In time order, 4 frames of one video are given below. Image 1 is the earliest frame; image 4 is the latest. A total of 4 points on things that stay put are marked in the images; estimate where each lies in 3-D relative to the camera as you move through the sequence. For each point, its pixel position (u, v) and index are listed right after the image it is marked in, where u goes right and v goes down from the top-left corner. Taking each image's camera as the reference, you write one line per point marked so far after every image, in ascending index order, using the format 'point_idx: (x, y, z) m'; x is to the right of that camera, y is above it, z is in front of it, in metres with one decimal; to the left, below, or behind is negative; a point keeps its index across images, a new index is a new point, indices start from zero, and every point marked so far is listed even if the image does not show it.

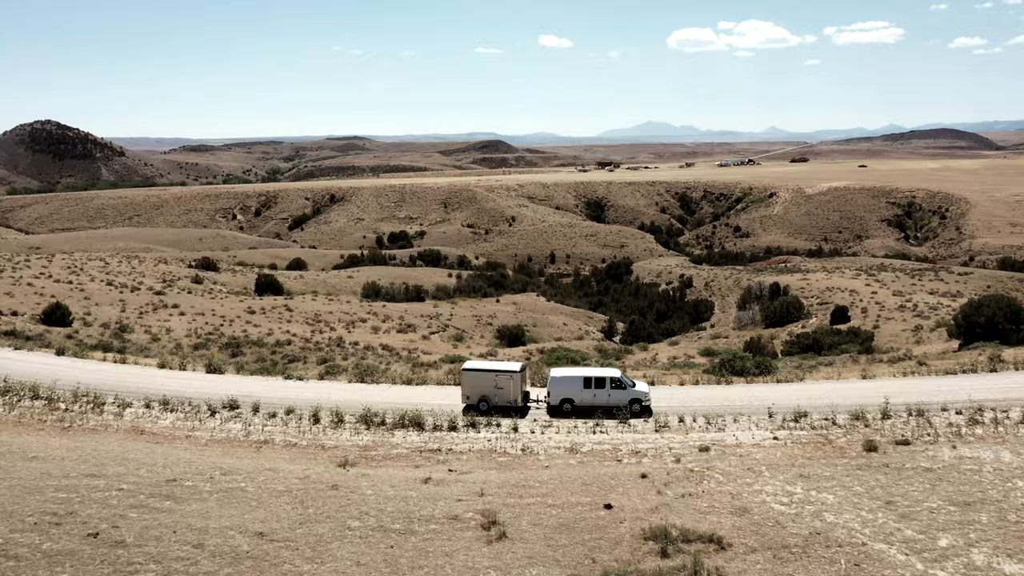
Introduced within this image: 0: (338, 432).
0: (-3.5, -2.8, +16.0) m
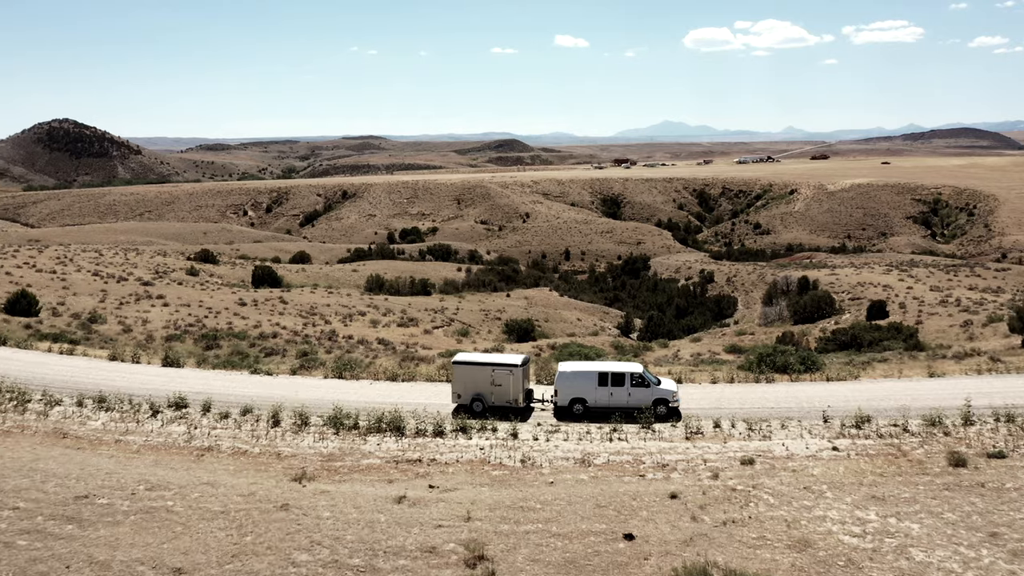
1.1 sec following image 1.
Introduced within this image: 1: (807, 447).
0: (-3.5, -2.4, +13.2) m
1: (+4.6, -2.5, +12.7) m
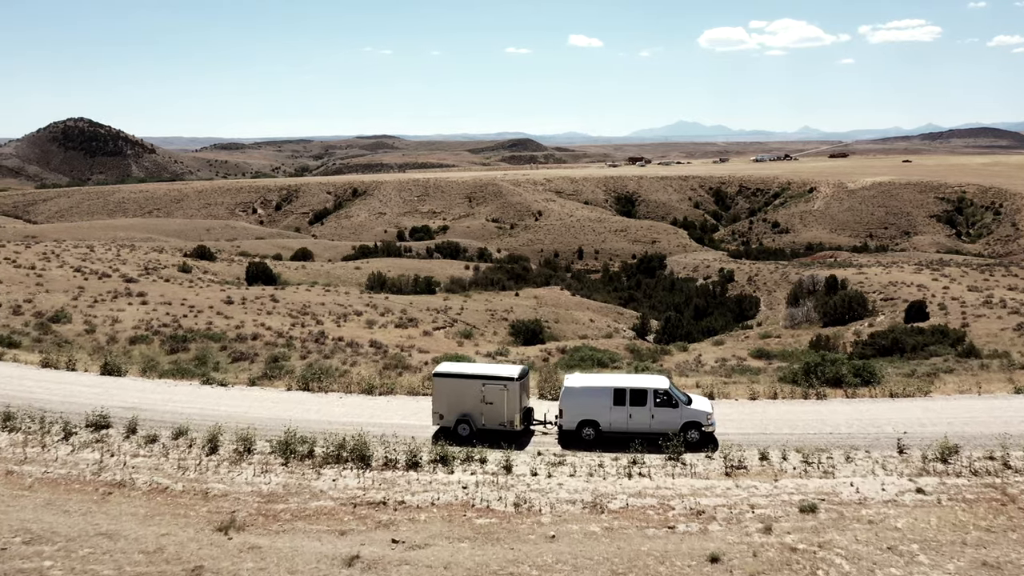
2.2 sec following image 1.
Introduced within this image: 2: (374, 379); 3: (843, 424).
0: (-3.6, -2.3, +10.5) m
1: (+4.5, -2.4, +9.9) m
2: (-2.6, -1.7, +15.4) m
3: (+4.9, -2.0, +12.0) m
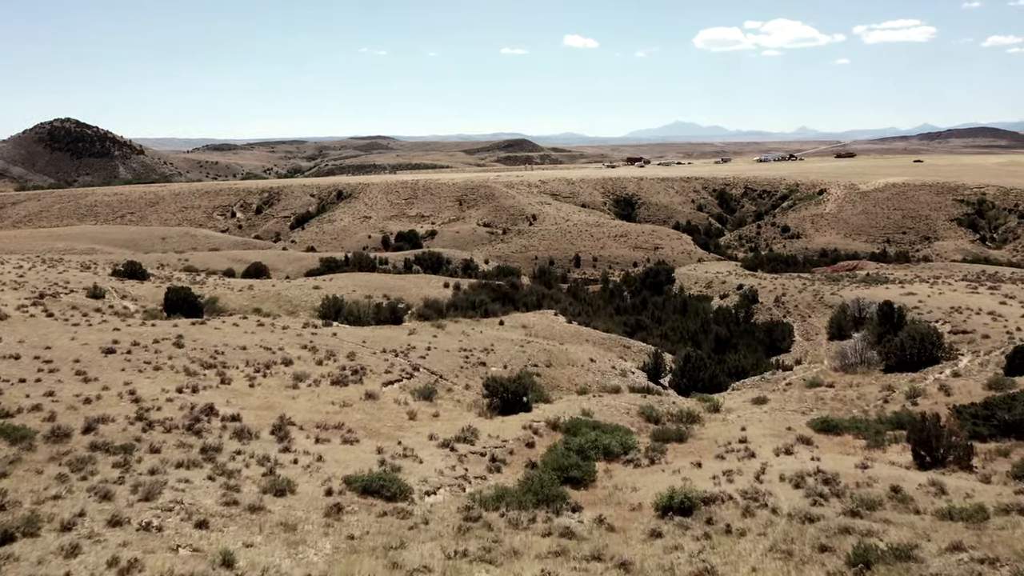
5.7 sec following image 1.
0: (-4.2, -3.7, +2.1) m
1: (+3.8, -3.7, +1.4) m
2: (-3.3, -3.1, +6.9) m
3: (+4.2, -3.3, +3.6) m
